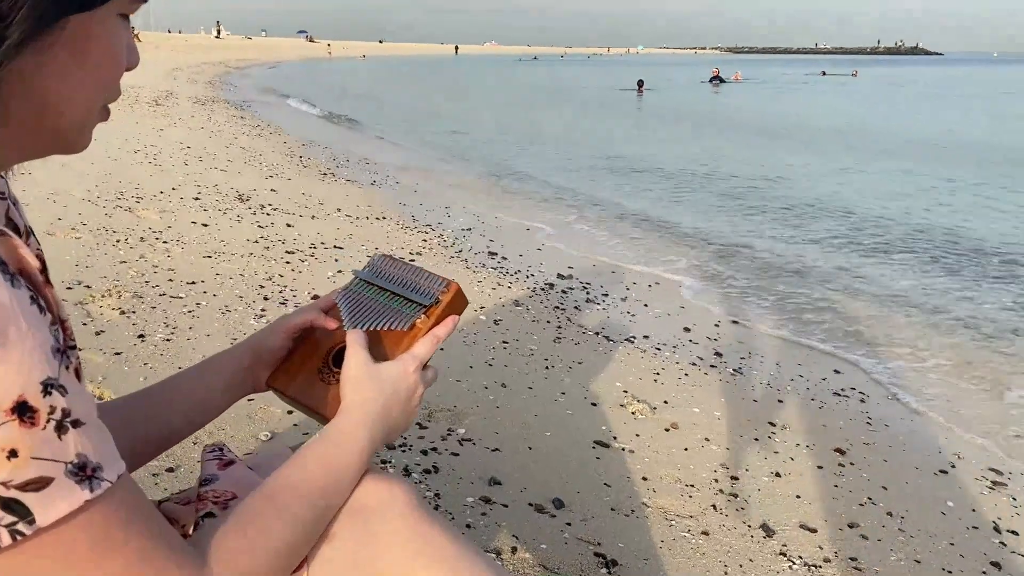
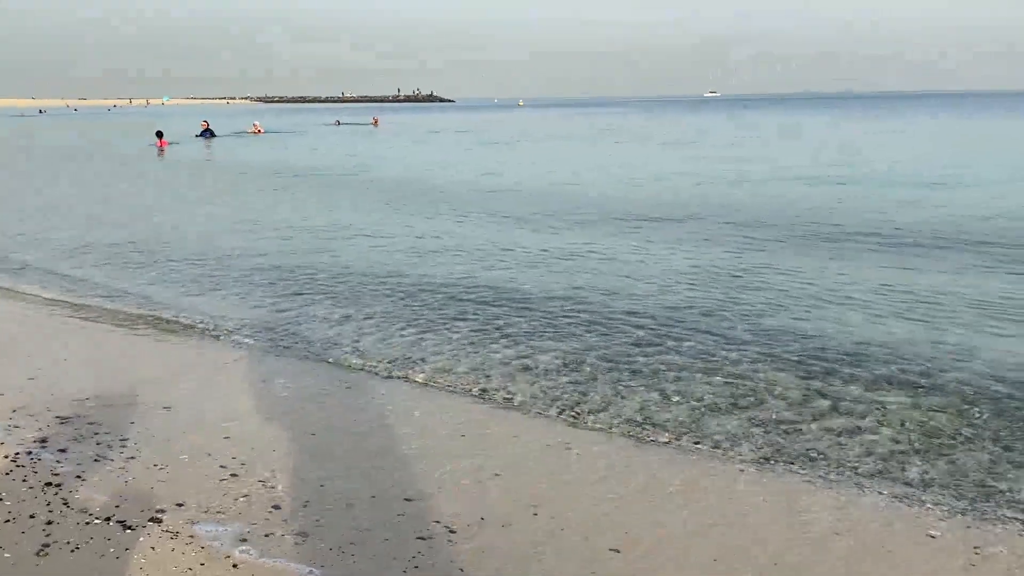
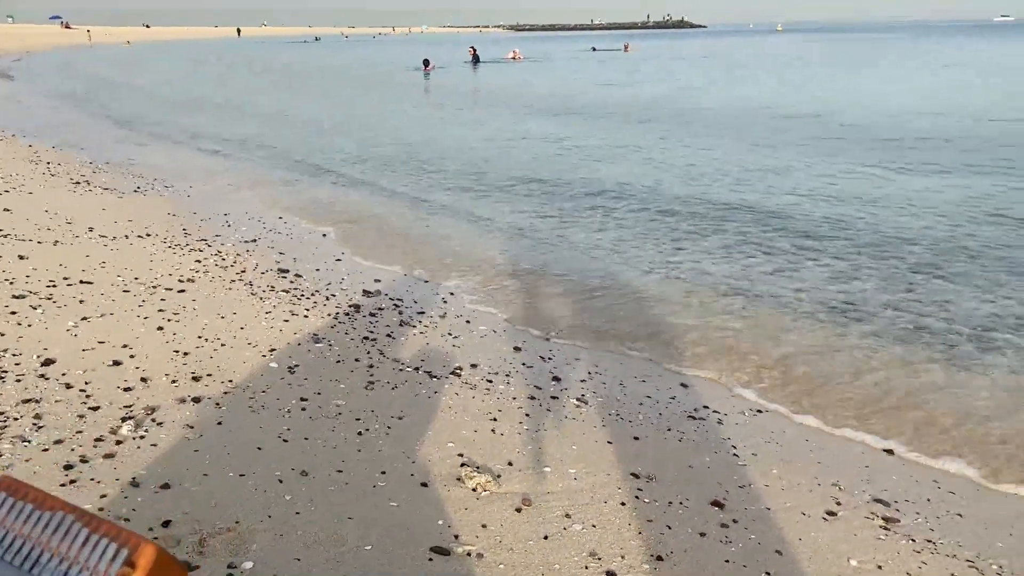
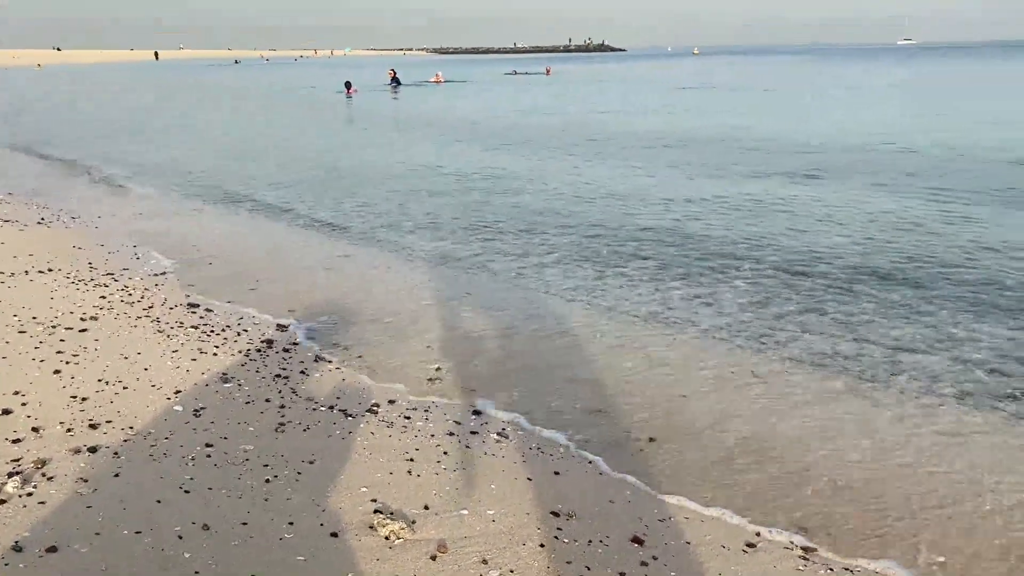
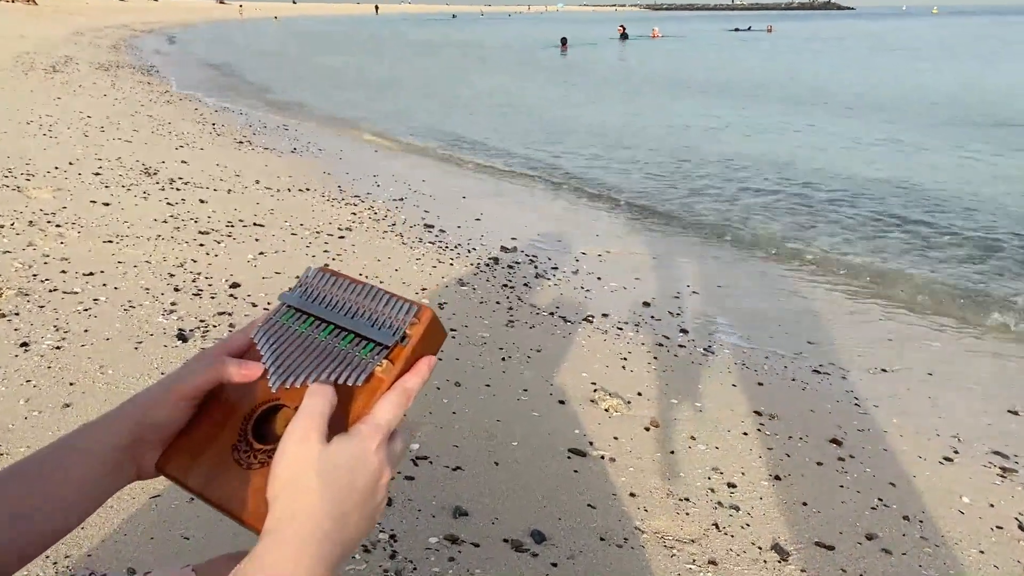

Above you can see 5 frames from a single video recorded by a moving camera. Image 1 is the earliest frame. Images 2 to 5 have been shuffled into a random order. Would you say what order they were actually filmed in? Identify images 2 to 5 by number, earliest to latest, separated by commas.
5, 3, 4, 2
